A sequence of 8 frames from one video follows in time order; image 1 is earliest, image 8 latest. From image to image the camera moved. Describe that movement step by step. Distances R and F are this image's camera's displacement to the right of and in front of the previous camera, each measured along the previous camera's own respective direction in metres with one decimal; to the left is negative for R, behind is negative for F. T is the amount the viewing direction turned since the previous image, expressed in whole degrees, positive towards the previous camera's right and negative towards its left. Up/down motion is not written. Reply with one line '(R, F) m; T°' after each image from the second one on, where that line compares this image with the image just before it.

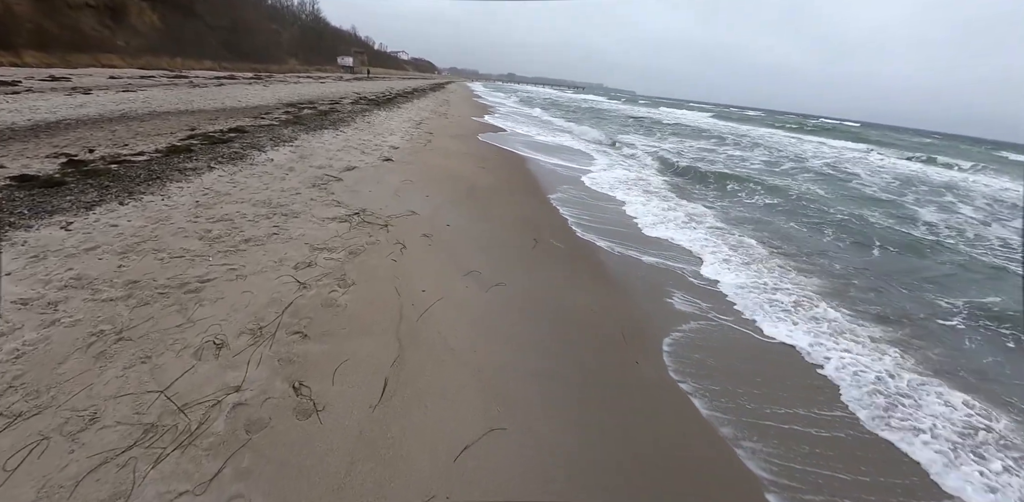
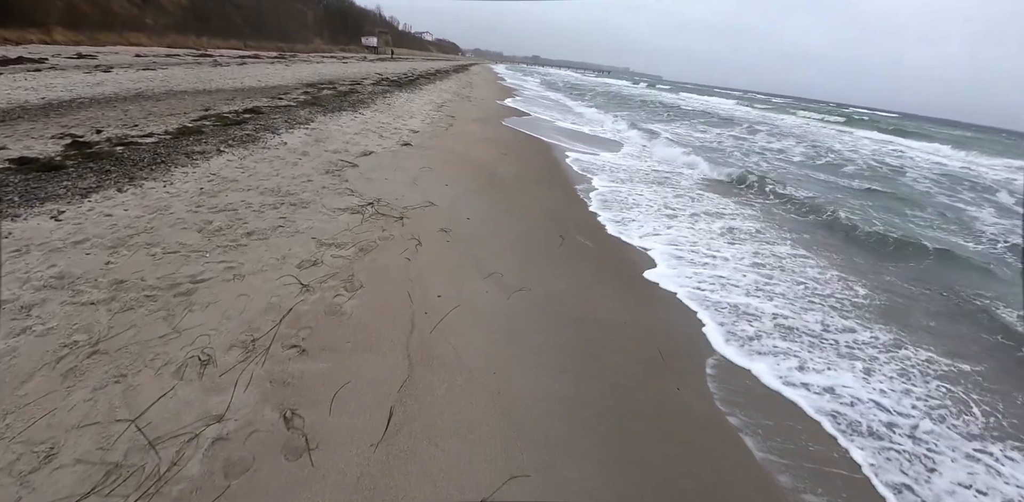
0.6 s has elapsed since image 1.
(-0.1, +0.5) m; -3°
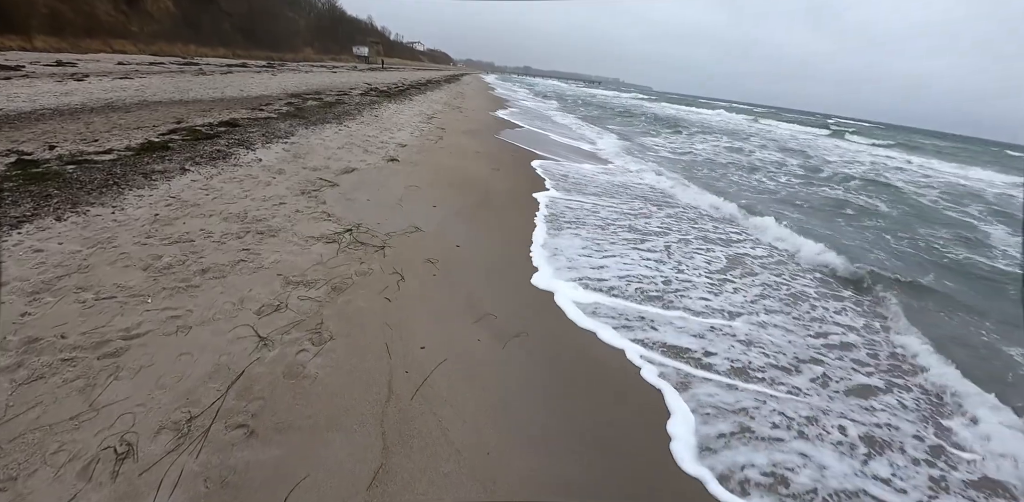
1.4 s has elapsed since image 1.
(0.0, +0.5) m; +1°
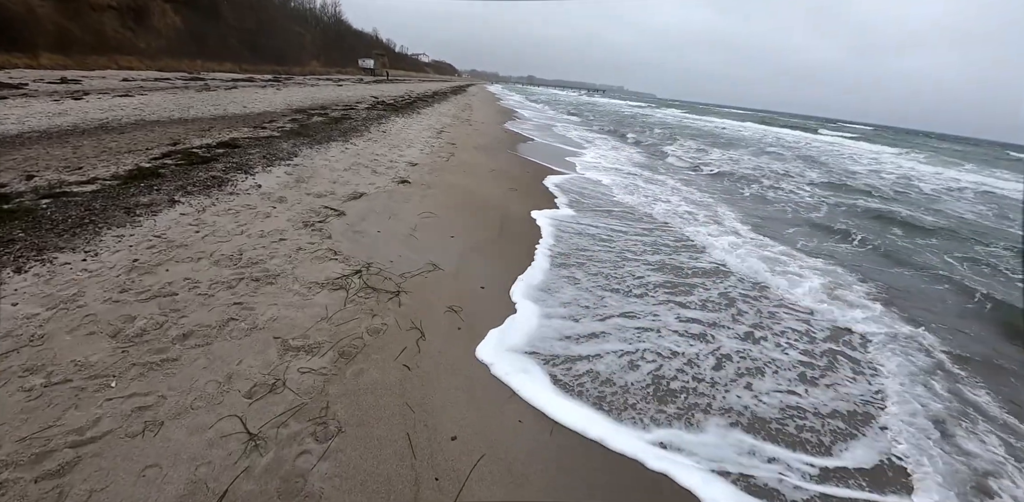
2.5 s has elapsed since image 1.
(-0.3, +0.6) m; -1°
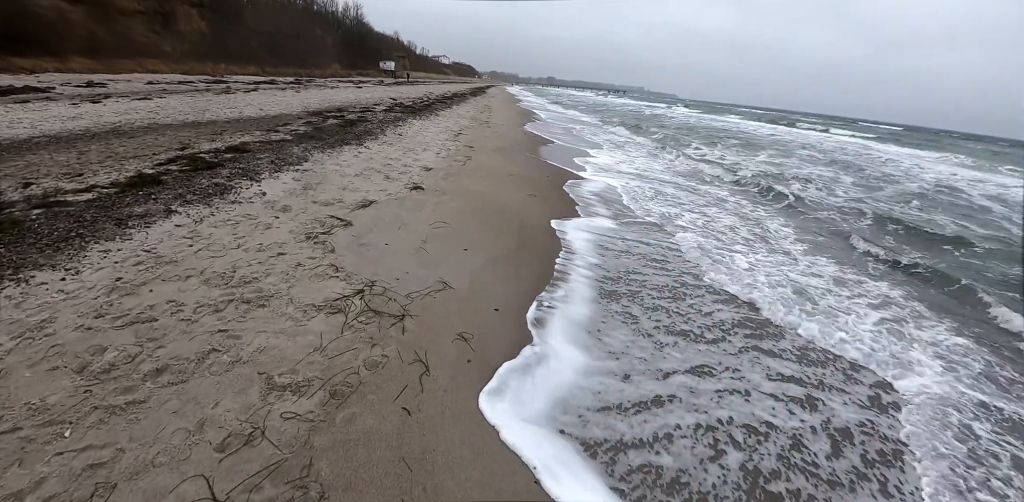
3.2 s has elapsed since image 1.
(0.0, +0.4) m; -2°
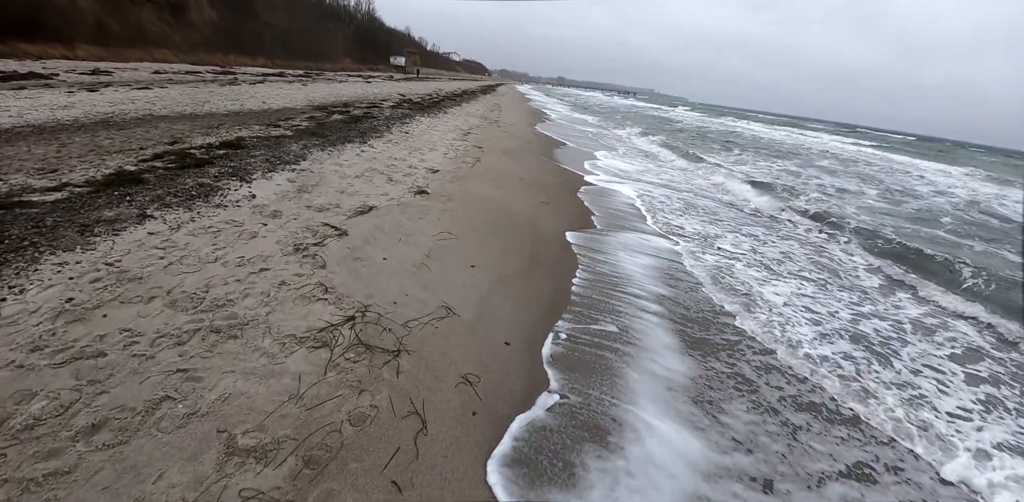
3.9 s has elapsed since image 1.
(-0.1, +0.5) m; -1°
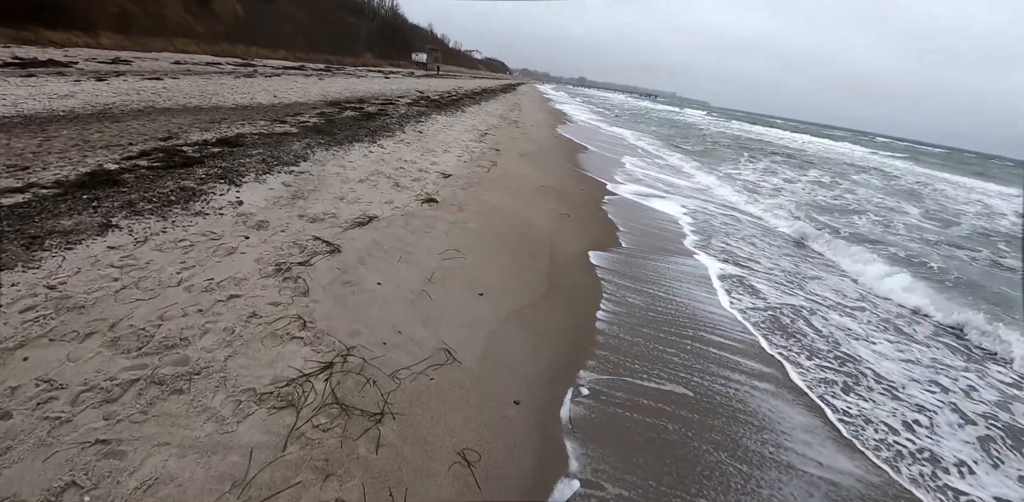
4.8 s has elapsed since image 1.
(0.0, +0.6) m; -2°
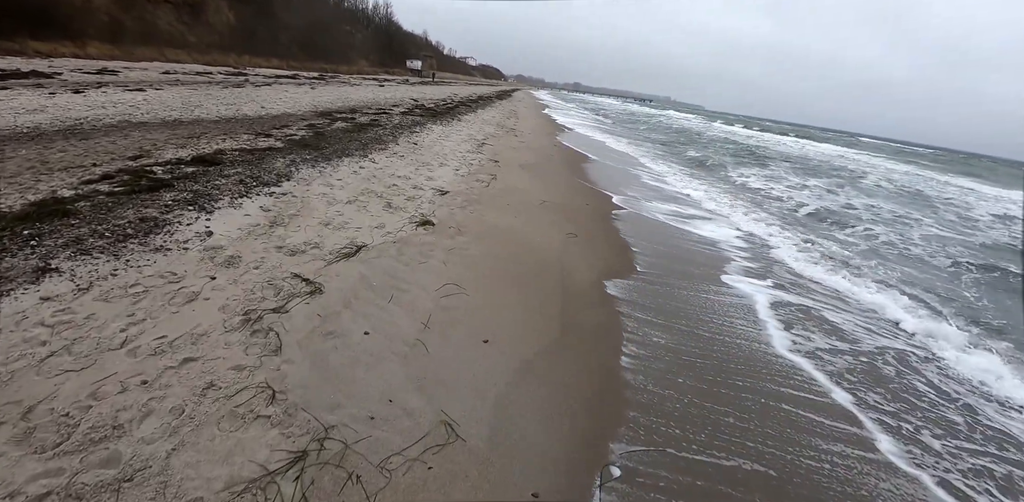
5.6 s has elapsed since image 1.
(-0.1, +0.5) m; +1°
